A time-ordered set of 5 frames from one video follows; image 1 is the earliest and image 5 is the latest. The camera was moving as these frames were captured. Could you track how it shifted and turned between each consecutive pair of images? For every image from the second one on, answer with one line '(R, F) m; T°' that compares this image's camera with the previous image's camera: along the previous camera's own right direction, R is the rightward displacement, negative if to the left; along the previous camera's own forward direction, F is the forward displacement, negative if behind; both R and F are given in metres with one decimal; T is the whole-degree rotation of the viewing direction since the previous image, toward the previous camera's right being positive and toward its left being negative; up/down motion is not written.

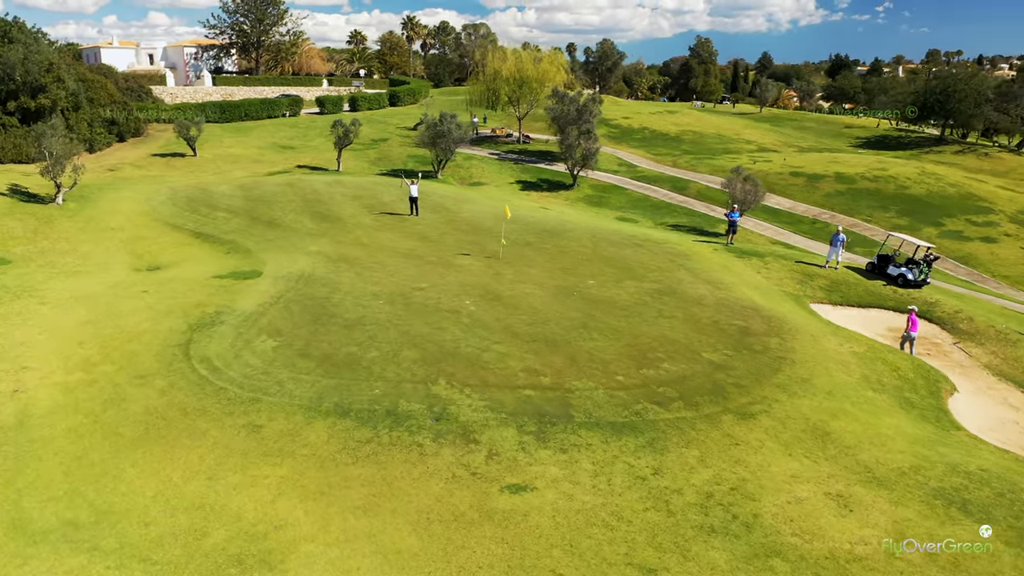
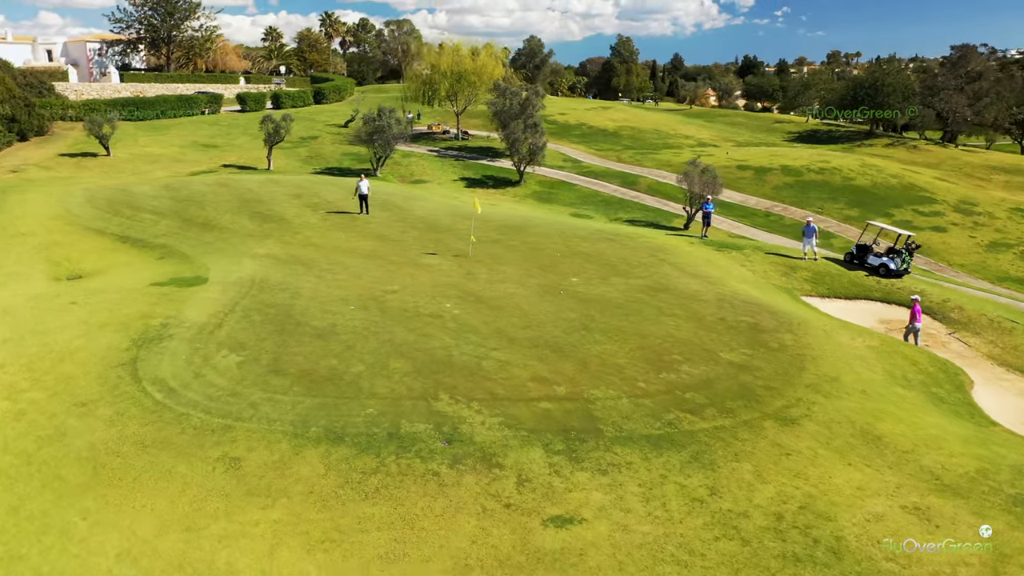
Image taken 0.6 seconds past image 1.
(-1.4, +1.8) m; +6°
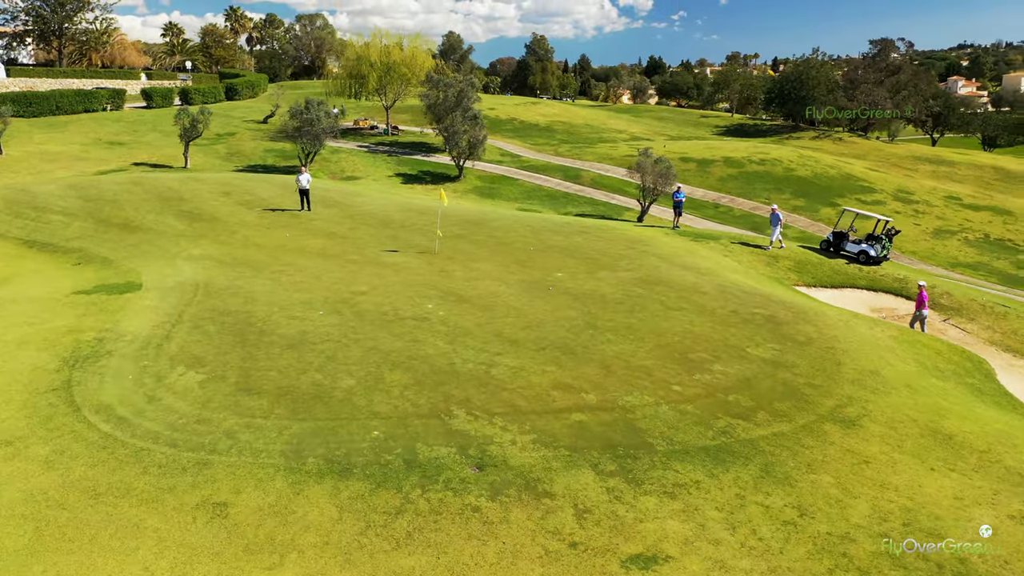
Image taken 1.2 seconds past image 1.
(-1.5, +1.9) m; +6°
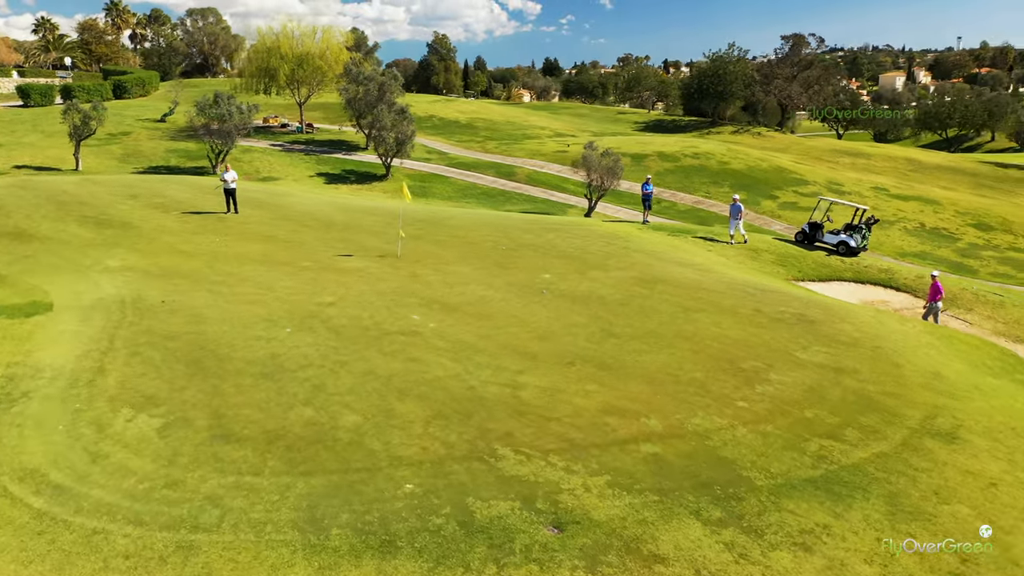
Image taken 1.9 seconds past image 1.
(-1.6, +2.2) m; +7°
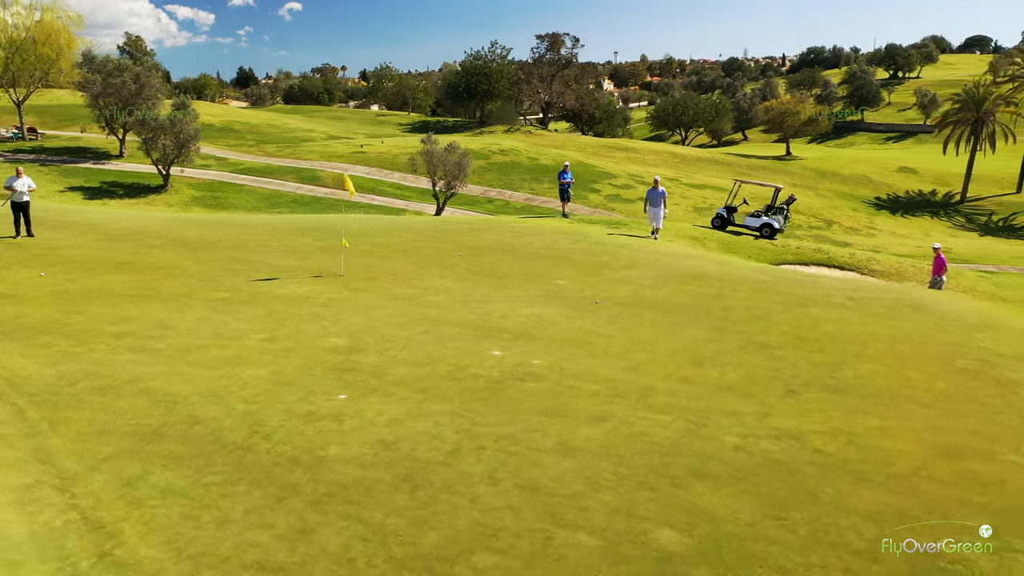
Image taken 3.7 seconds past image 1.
(-4.3, +4.4) m; +20°
